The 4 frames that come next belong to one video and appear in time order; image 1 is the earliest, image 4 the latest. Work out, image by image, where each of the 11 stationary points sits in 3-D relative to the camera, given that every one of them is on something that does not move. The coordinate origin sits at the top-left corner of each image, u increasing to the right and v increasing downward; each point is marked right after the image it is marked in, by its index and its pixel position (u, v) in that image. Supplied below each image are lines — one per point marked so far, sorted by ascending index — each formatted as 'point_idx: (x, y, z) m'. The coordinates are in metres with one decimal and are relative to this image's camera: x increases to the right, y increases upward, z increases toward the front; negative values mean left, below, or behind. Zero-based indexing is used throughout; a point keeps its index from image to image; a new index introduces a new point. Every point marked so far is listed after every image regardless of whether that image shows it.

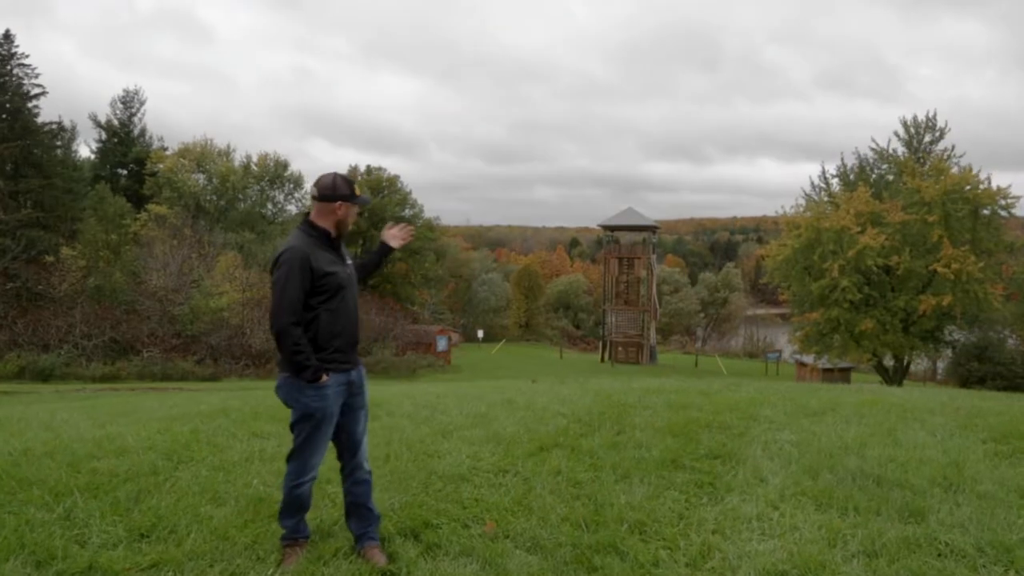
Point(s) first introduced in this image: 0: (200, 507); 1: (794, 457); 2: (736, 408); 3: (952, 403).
0: (-1.7, -1.2, +4.5) m
1: (+1.9, -1.1, +5.5) m
2: (+2.0, -1.1, +7.4) m
3: (+4.2, -1.1, +8.0) m
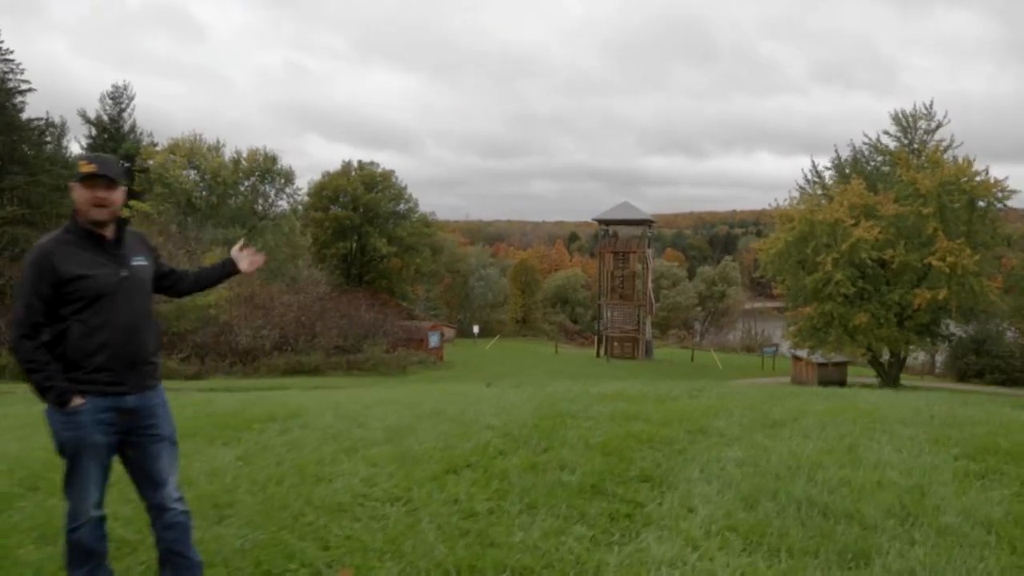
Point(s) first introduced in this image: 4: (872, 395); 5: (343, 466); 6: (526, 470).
0: (-2.3, -1.2, +3.8) m
1: (+1.3, -1.1, +4.8) m
2: (+1.4, -1.0, +6.7) m
3: (+3.6, -1.1, +7.3) m
4: (+3.7, -1.1, +8.6) m
5: (-1.1, -1.1, +5.3) m
6: (+0.1, -1.1, +5.0) m
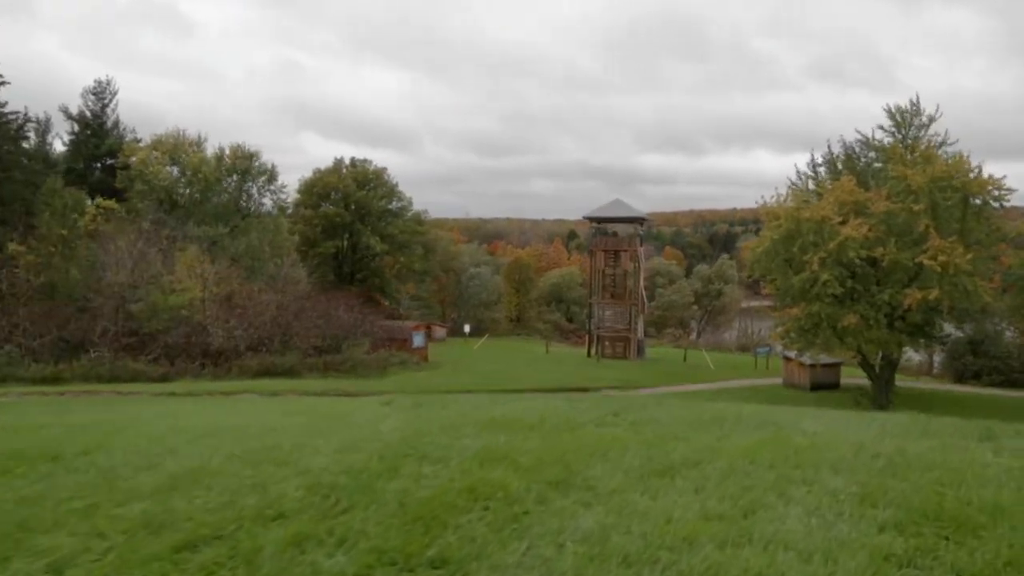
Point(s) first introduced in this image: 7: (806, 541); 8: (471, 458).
0: (-3.3, -1.2, +2.5) m
1: (+0.2, -1.2, +3.5) m
2: (+0.3, -1.1, +5.4) m
3: (+2.6, -1.1, +6.0) m
4: (+2.6, -1.2, +7.3) m
5: (-2.1, -1.2, +3.9) m
6: (-1.0, -1.1, +3.7) m
7: (+1.3, -1.1, +3.8) m
8: (-0.3, -1.1, +5.4) m
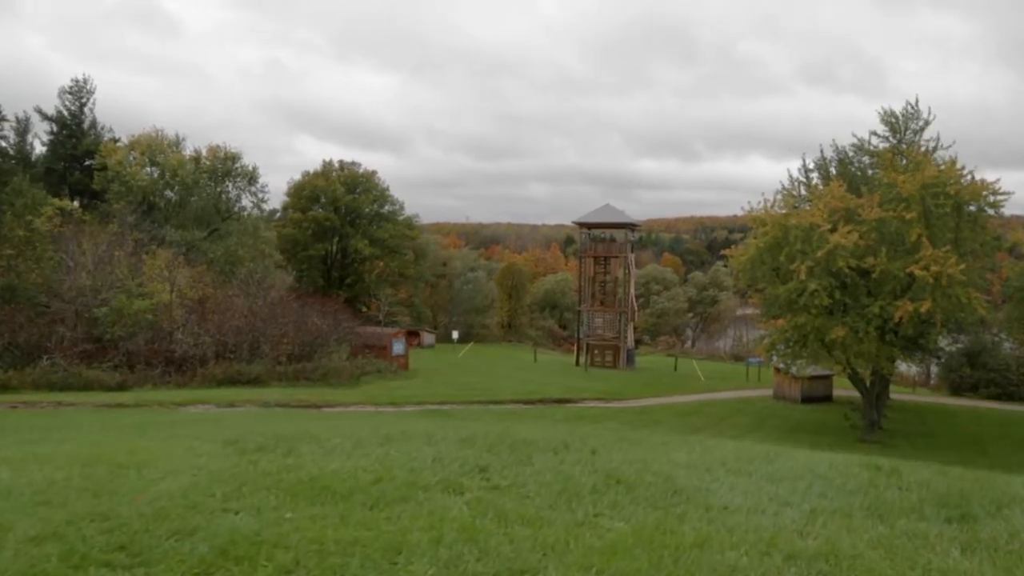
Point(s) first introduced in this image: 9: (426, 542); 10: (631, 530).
0: (-4.4, -1.3, +0.8) m
1: (-0.9, -1.3, +1.8) m
2: (-0.8, -1.2, +3.7) m
3: (+1.4, -1.2, +4.3) m
4: (+1.5, -1.3, +5.6) m
5: (-3.3, -1.3, +2.2) m
6: (-2.1, -1.2, +2.0) m
7: (+0.2, -1.2, +2.1) m
8: (-1.4, -1.2, +3.7) m
9: (-0.4, -1.2, +4.0) m
10: (+0.6, -1.2, +4.2) m
